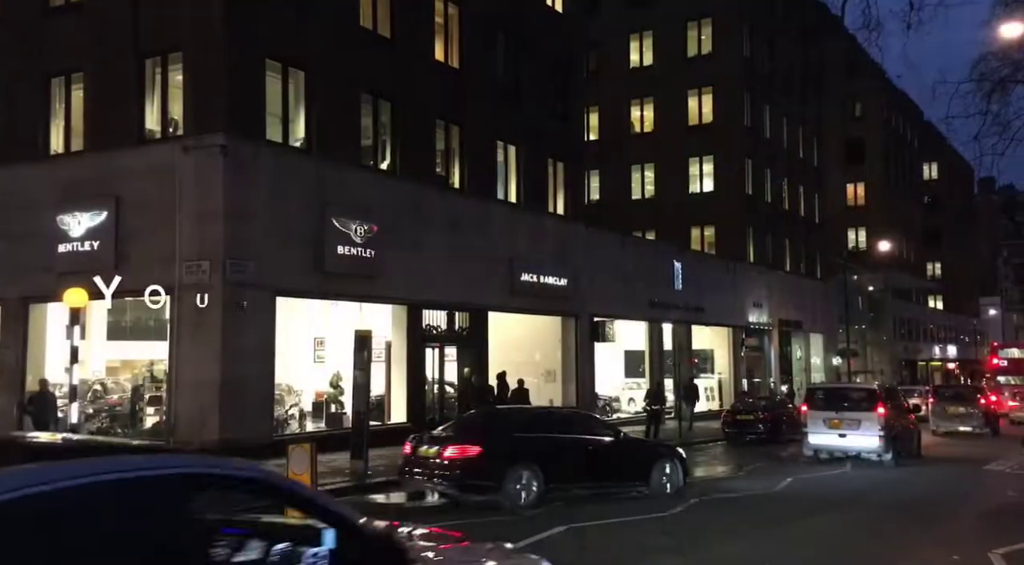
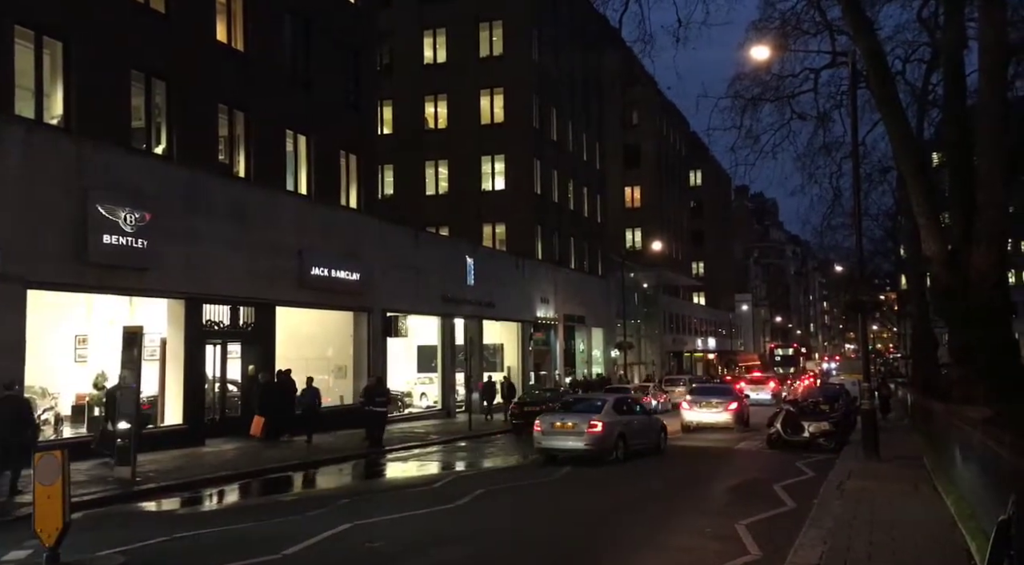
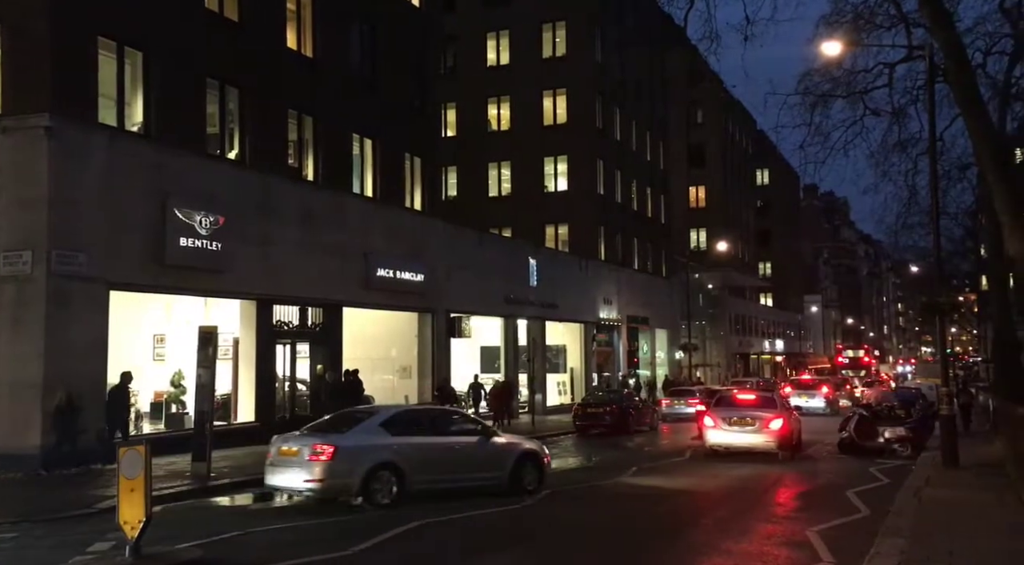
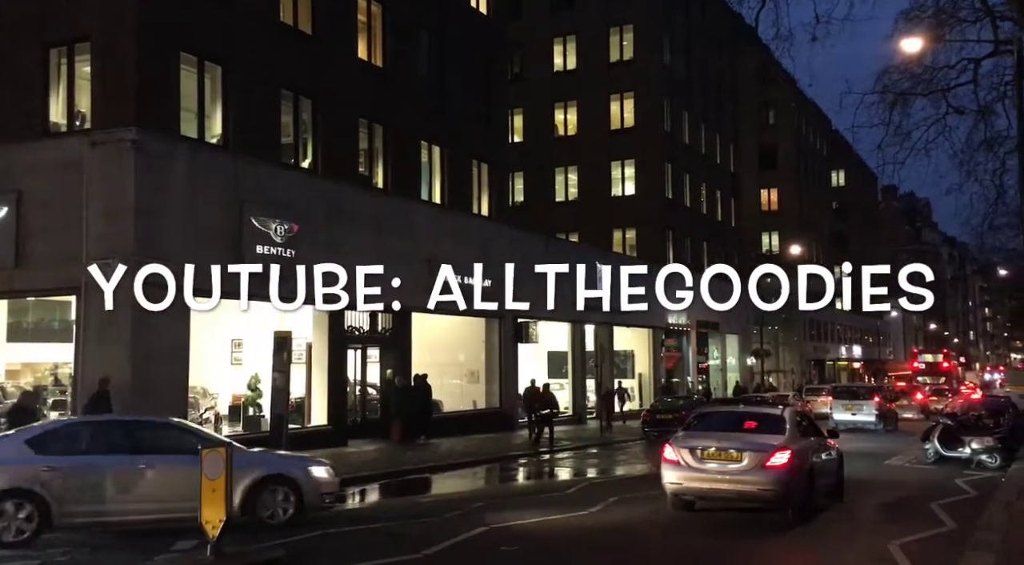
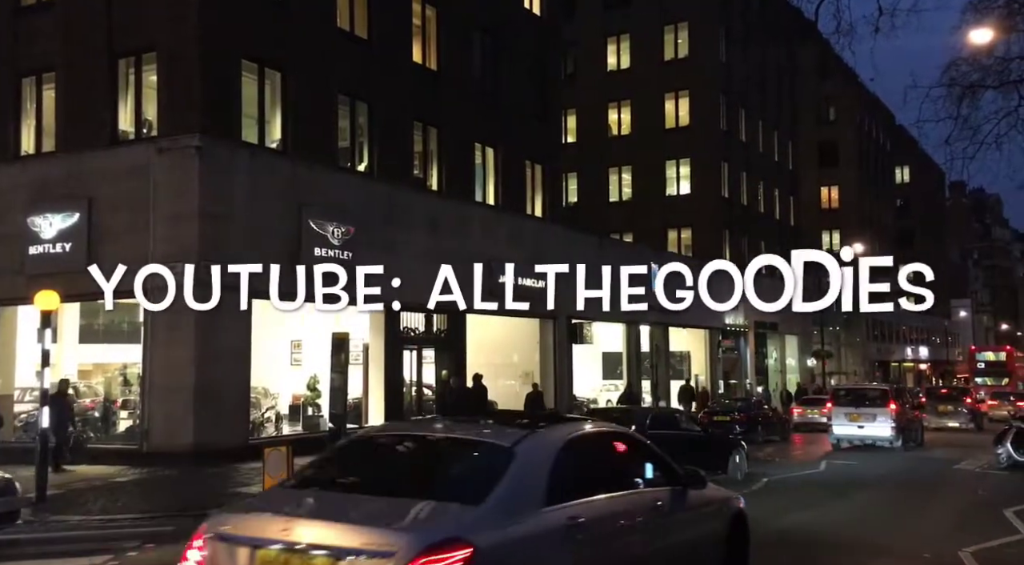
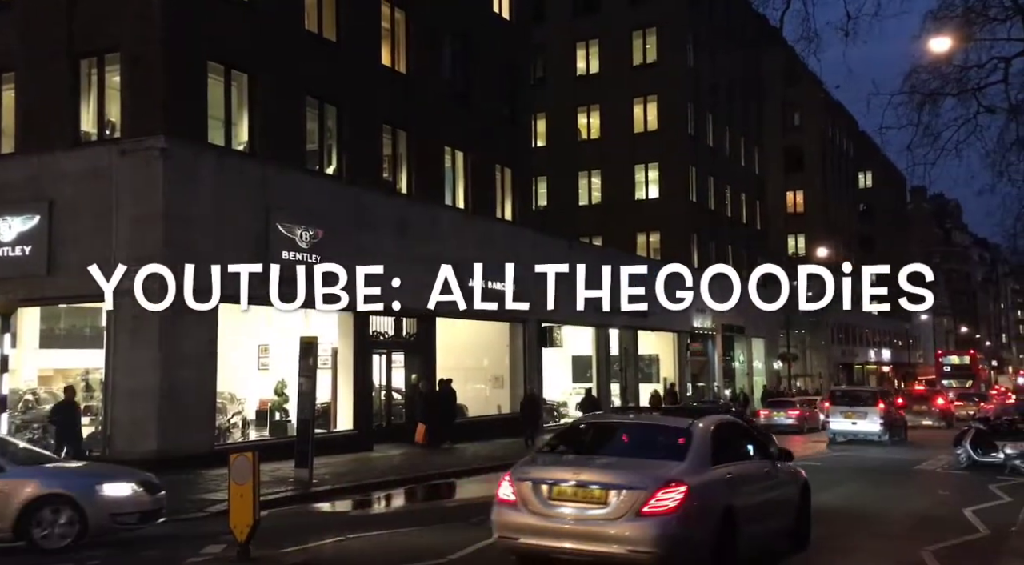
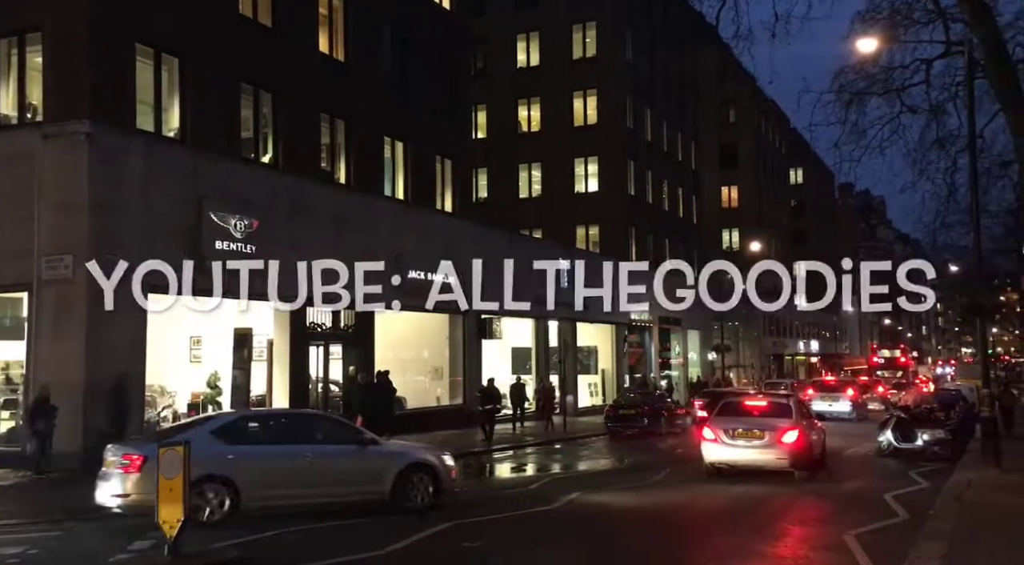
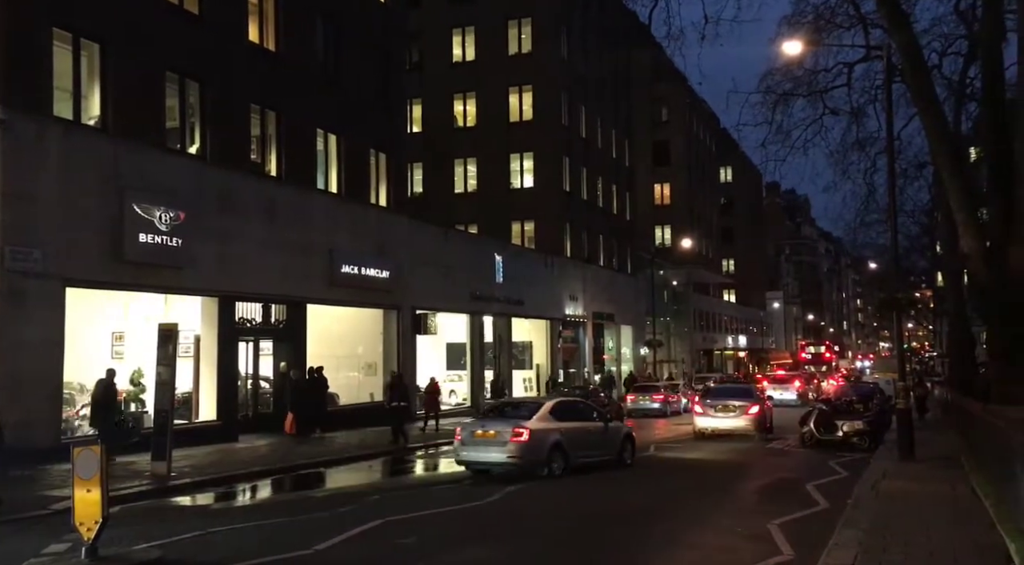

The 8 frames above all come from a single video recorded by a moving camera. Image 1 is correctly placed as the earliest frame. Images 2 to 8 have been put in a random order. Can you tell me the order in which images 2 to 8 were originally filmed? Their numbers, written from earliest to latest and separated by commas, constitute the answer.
5, 6, 4, 7, 3, 8, 2
